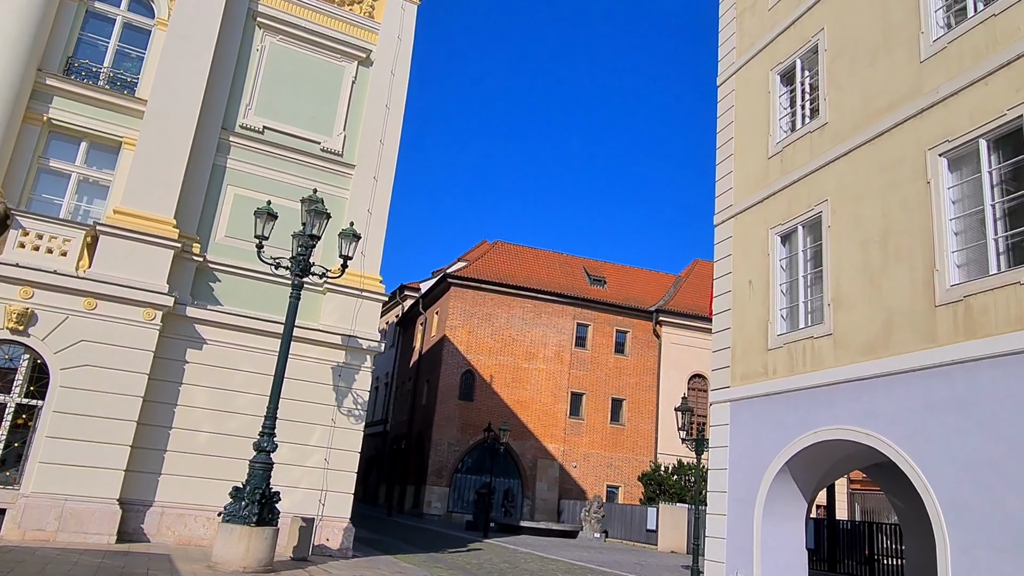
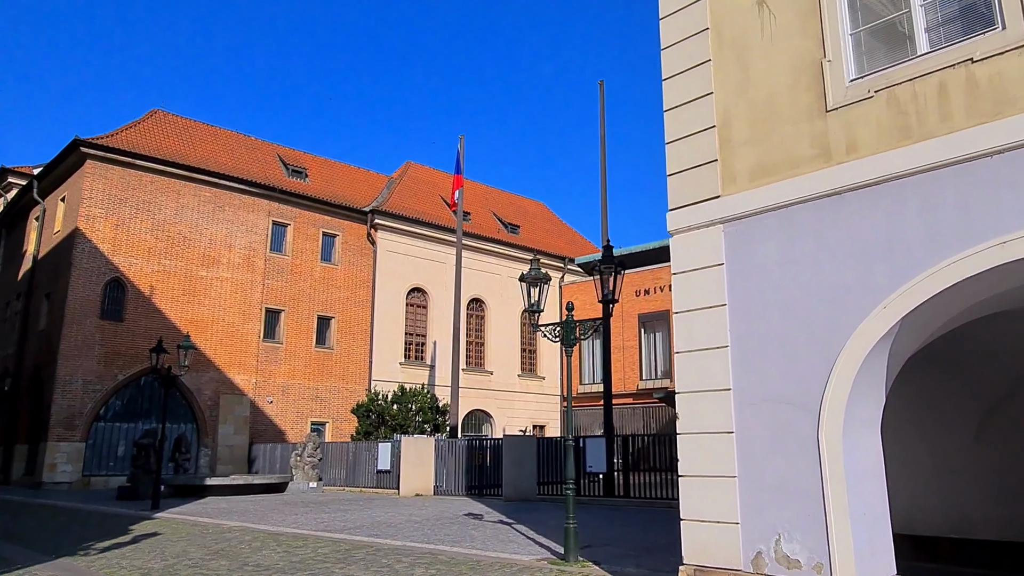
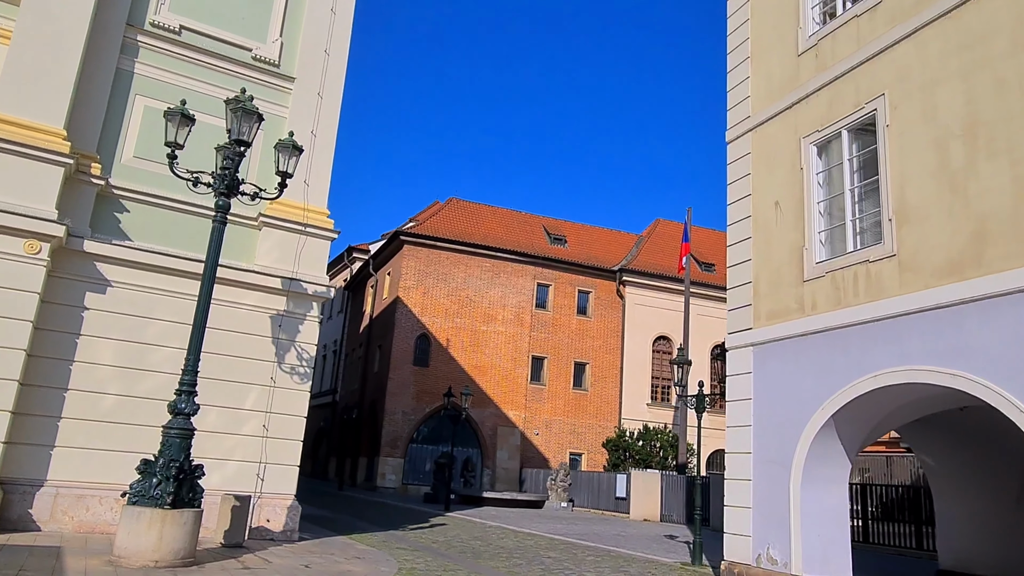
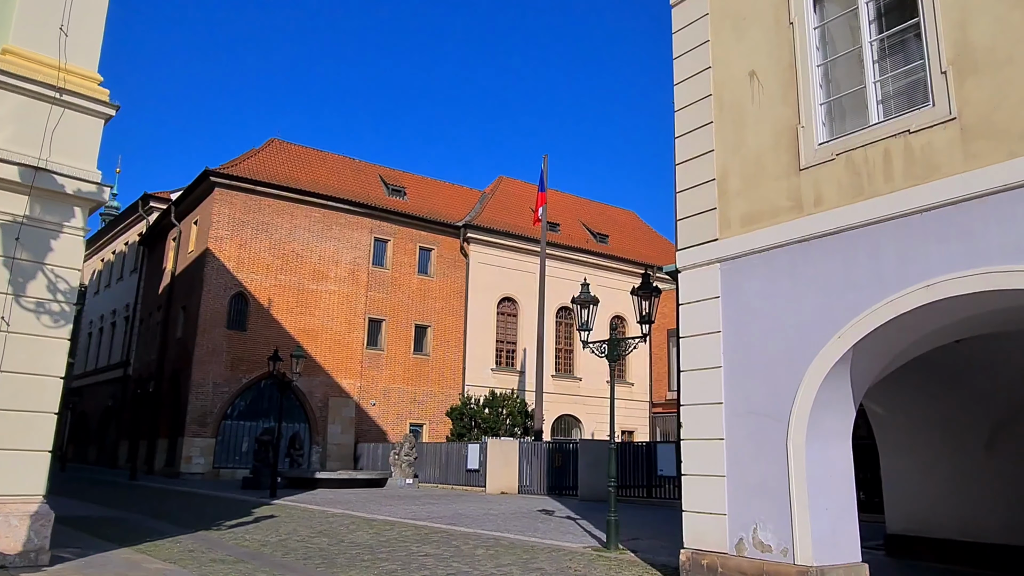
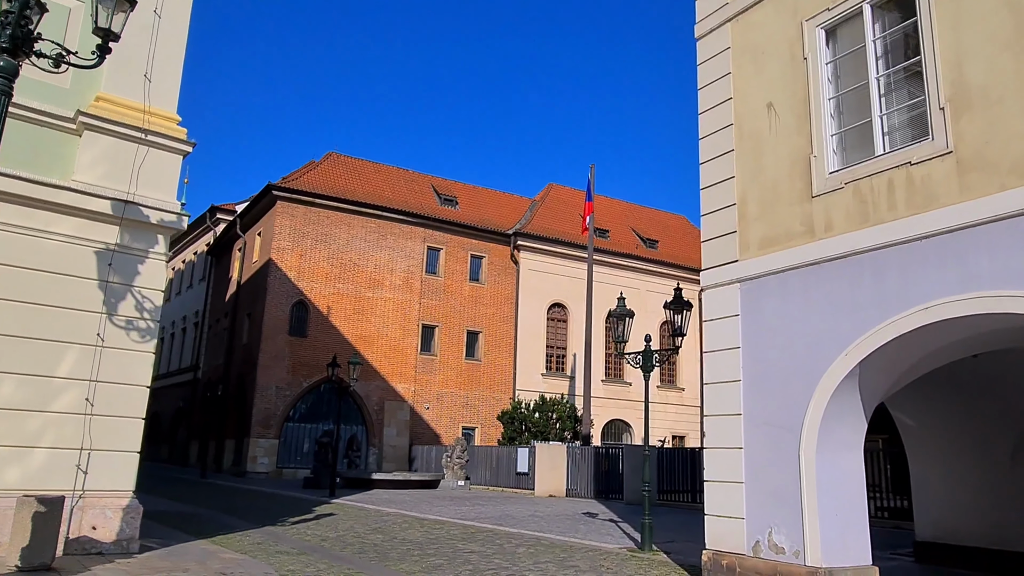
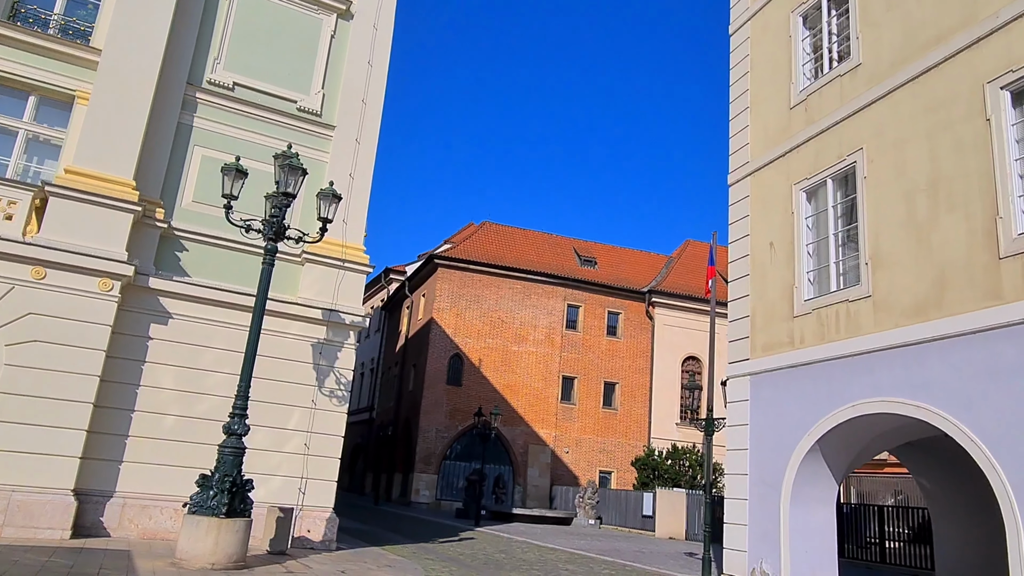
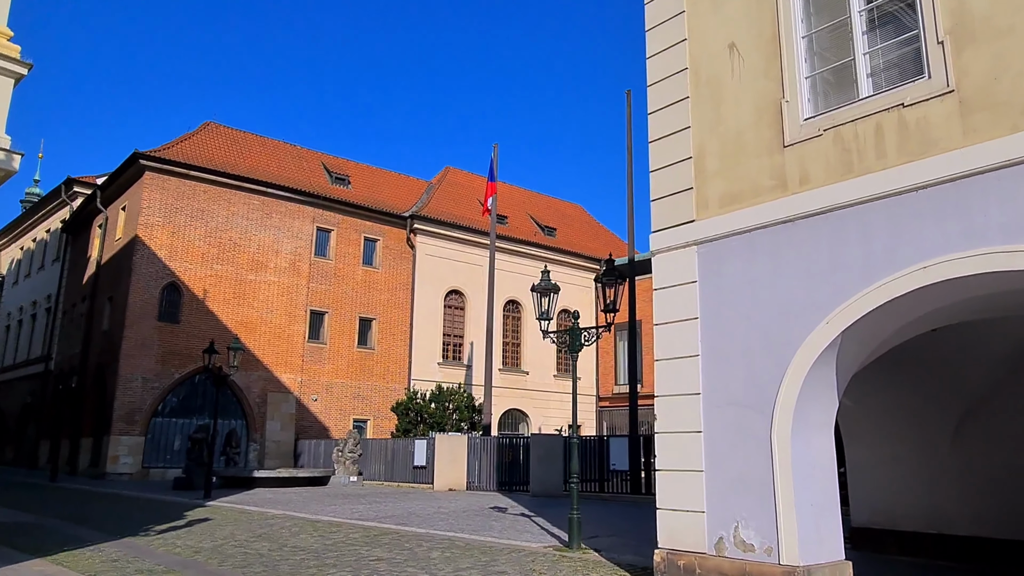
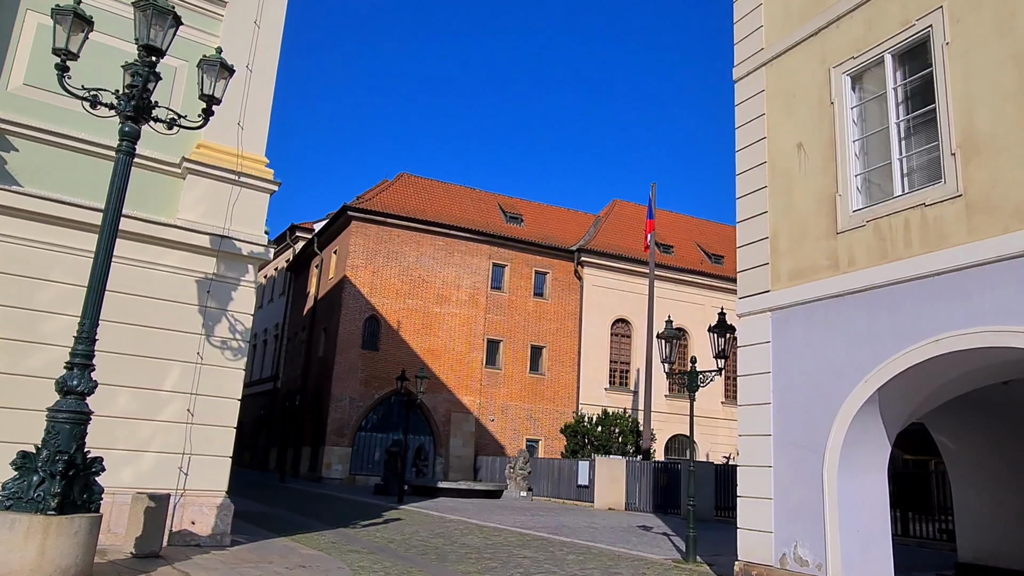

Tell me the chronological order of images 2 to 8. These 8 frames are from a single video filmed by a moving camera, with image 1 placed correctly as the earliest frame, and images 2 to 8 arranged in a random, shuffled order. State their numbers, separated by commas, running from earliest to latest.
6, 3, 8, 5, 4, 7, 2
